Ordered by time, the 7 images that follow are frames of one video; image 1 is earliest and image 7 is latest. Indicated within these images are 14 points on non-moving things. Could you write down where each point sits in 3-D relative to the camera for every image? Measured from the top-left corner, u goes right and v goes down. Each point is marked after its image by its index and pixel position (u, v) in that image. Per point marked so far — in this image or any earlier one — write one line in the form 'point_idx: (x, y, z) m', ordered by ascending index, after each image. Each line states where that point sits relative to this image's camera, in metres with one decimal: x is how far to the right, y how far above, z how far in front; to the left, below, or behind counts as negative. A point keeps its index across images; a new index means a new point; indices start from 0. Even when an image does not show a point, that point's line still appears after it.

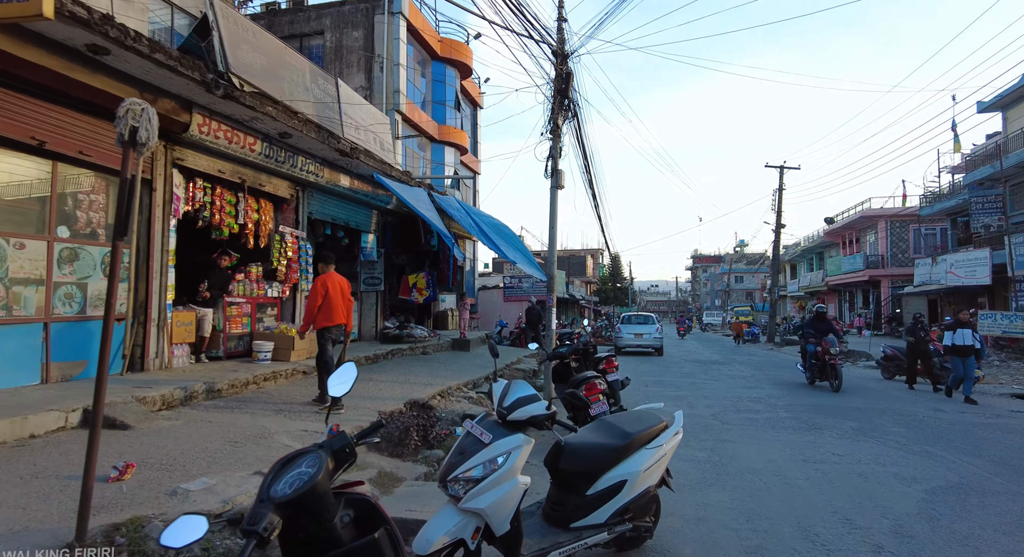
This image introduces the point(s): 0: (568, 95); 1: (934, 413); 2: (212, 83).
0: (+0.9, +3.0, +9.5) m
1: (+6.7, -2.1, +9.4) m
2: (-3.2, +2.1, +6.2) m
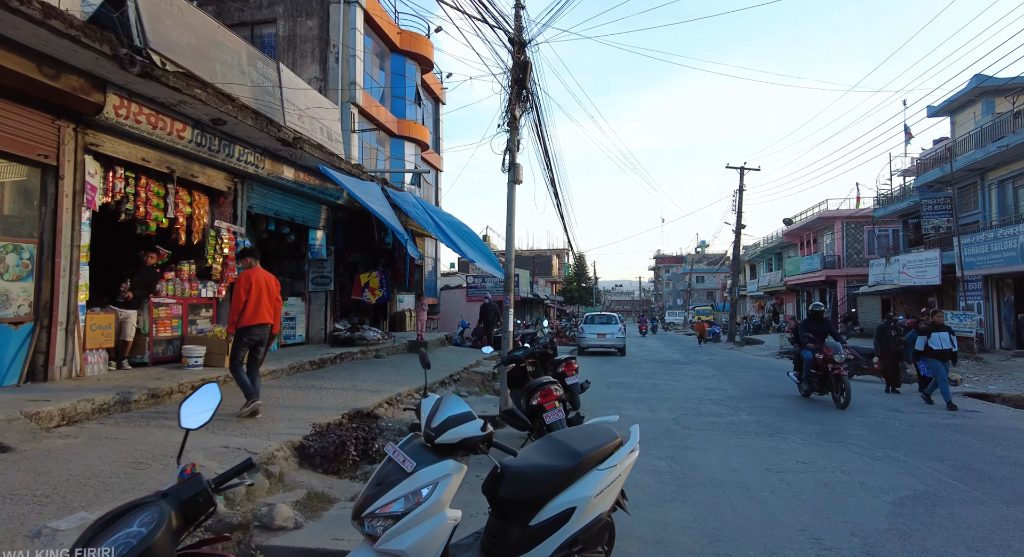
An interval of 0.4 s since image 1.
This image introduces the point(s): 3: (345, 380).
0: (+0.2, +3.0, +9.1) m
1: (+6.0, -2.1, +9.3) m
2: (-3.7, +2.1, +5.6) m
3: (-2.5, -1.5, +9.0) m
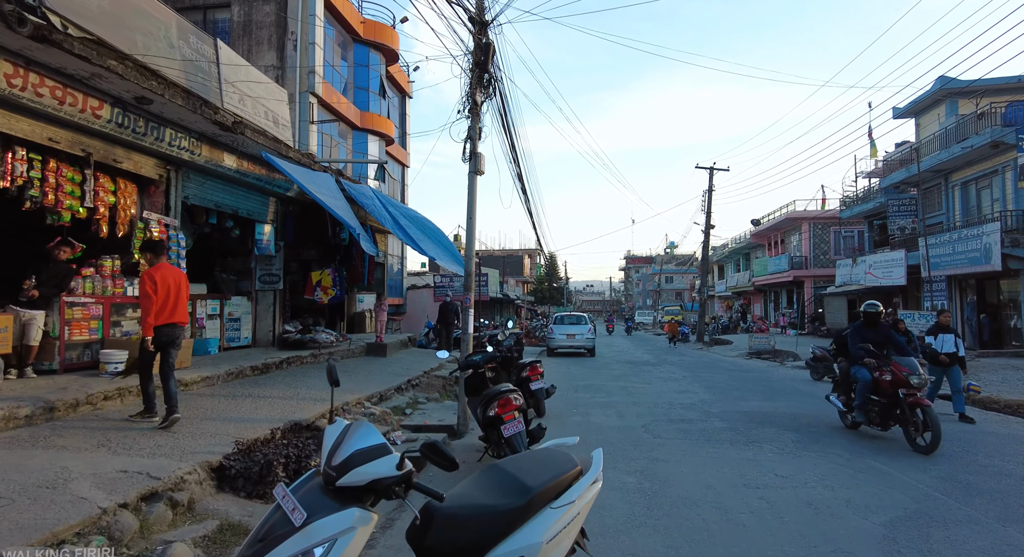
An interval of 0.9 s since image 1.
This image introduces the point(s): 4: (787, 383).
0: (-0.4, +3.0, +8.5) m
1: (+5.4, -2.1, +9.0) m
2: (-4.0, +2.1, +4.8) m
3: (-3.1, -1.5, +8.2) m
4: (+6.7, -2.5, +14.4) m
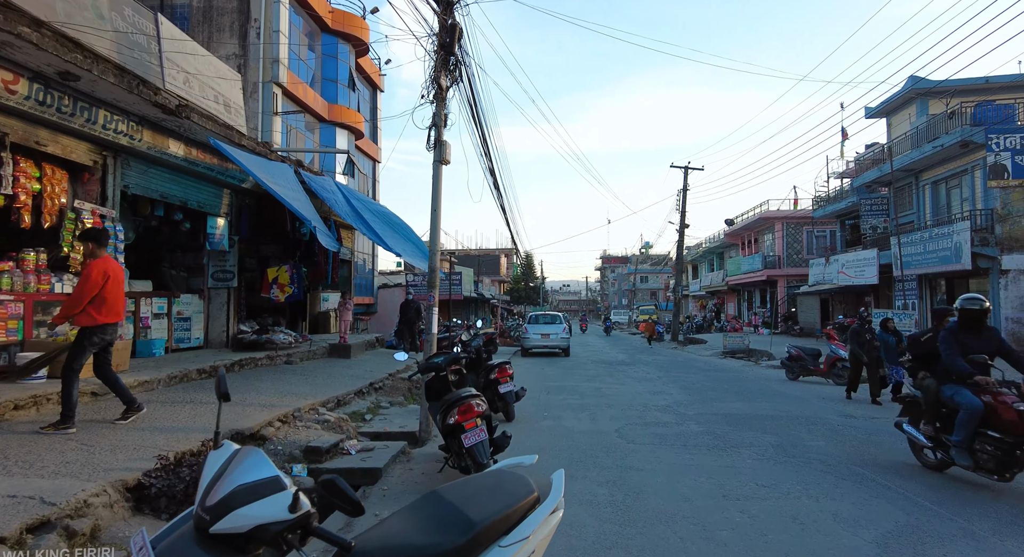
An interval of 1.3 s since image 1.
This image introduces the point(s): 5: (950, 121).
0: (-0.8, +3.1, +8.0) m
1: (+4.9, -2.1, +8.7) m
2: (-4.3, +2.2, +4.2) m
3: (-3.5, -1.5, +7.6) m
4: (+6.0, -2.5, +14.2) m
5: (+13.0, +4.7, +17.6) m
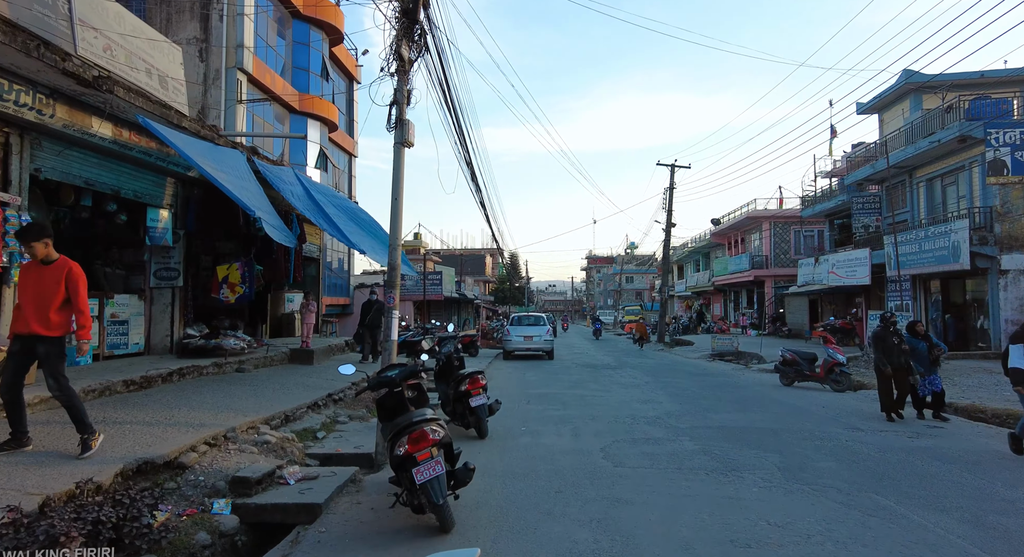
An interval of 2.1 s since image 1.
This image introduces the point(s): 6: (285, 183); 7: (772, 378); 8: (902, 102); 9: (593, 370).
0: (-1.1, +3.1, +7.1) m
1: (+4.6, -2.1, +7.9) m
2: (-4.6, +2.2, +3.1) m
3: (-3.8, -1.4, +6.6) m
4: (+5.5, -2.5, +13.4) m
5: (+12.4, +4.7, +17.0) m
6: (-4.1, +1.7, +10.7) m
7: (+6.7, -2.5, +15.2) m
8: (+13.2, +6.0, +20.0) m
9: (+2.3, -2.6, +17.0) m
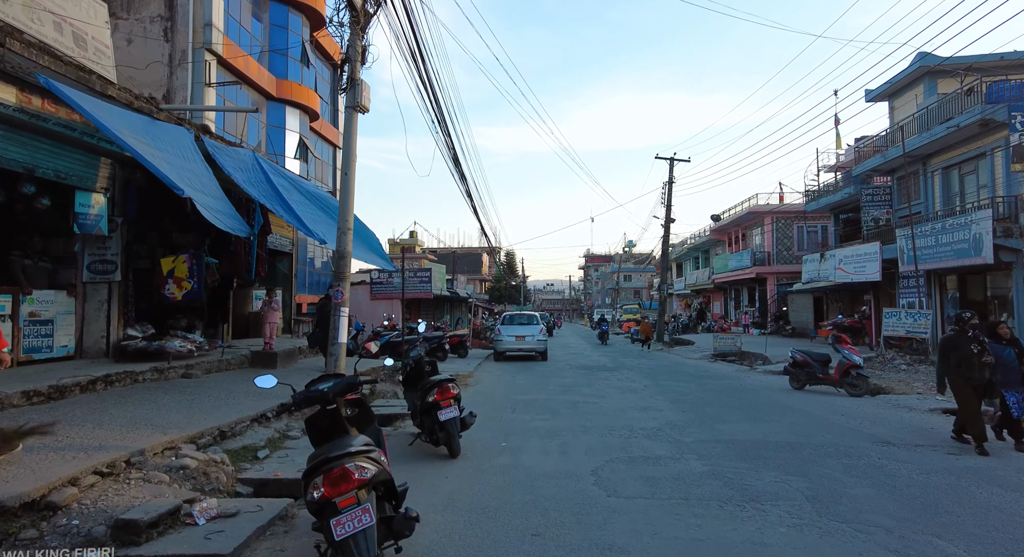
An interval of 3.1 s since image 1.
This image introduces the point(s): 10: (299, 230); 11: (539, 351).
0: (-1.4, +3.2, +5.9) m
1: (+4.3, -2.0, +6.8) m
2: (-4.8, +2.3, +2.0) m
3: (-4.1, -1.3, +5.5) m
4: (+5.2, -2.4, +12.3) m
5: (+12.1, +4.8, +15.9) m
6: (-4.4, +1.8, +9.5) m
7: (+6.4, -2.4, +14.1) m
8: (+12.9, +6.1, +18.9) m
9: (+2.1, -2.5, +15.9) m
10: (-3.2, +0.8, +8.8) m
11: (+0.9, -2.4, +19.8) m
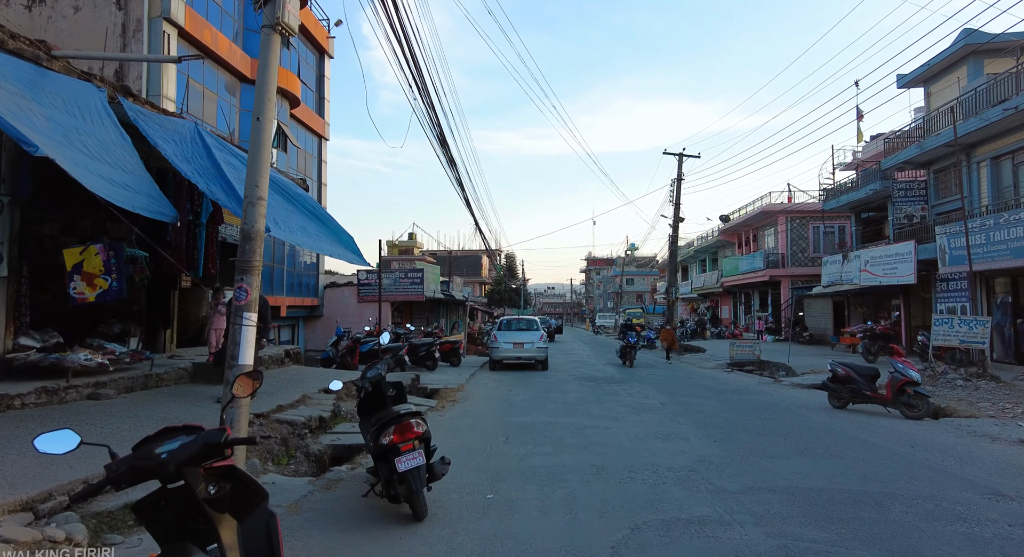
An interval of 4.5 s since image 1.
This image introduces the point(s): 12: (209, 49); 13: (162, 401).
0: (-1.5, +3.2, +4.2) m
1: (+4.2, -1.9, +5.0) m
2: (-4.9, +2.4, +0.2) m
3: (-4.2, -1.3, +3.7) m
4: (+5.1, -2.4, +10.5) m
5: (+12.1, +4.7, +14.1) m
6: (-4.5, +1.9, +7.8) m
7: (+6.3, -2.5, +12.3) m
8: (+12.8, +6.0, +17.1) m
9: (+2.0, -2.5, +14.1) m
10: (-3.3, +0.8, +7.0) m
11: (+0.8, -2.5, +18.0) m
12: (-7.9, +6.0, +15.4) m
13: (-4.3, -1.5, +7.2) m
